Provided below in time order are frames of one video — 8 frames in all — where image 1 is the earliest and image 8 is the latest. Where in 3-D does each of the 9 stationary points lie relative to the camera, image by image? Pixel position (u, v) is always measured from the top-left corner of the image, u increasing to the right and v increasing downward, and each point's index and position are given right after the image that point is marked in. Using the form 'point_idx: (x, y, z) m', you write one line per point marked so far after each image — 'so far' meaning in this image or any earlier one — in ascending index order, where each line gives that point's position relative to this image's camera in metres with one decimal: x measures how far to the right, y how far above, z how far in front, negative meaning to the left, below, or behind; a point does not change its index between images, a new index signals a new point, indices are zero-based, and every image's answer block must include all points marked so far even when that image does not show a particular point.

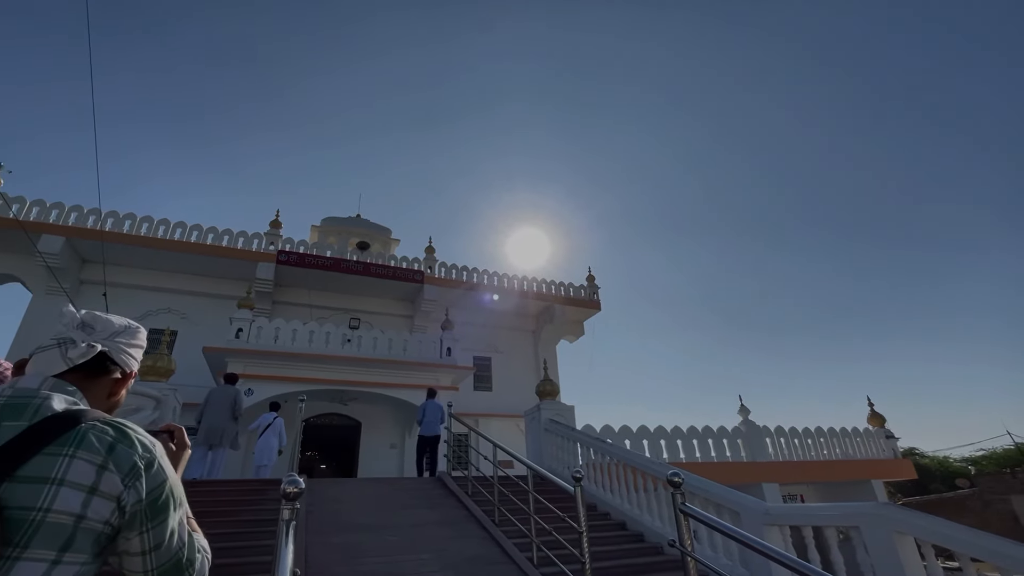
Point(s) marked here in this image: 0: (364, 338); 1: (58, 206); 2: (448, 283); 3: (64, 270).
0: (-3.2, -1.1, +10.9) m
1: (-10.0, +1.8, +11.1) m
2: (-1.8, +0.1, +13.9) m
3: (-9.8, +0.4, +11.1) m
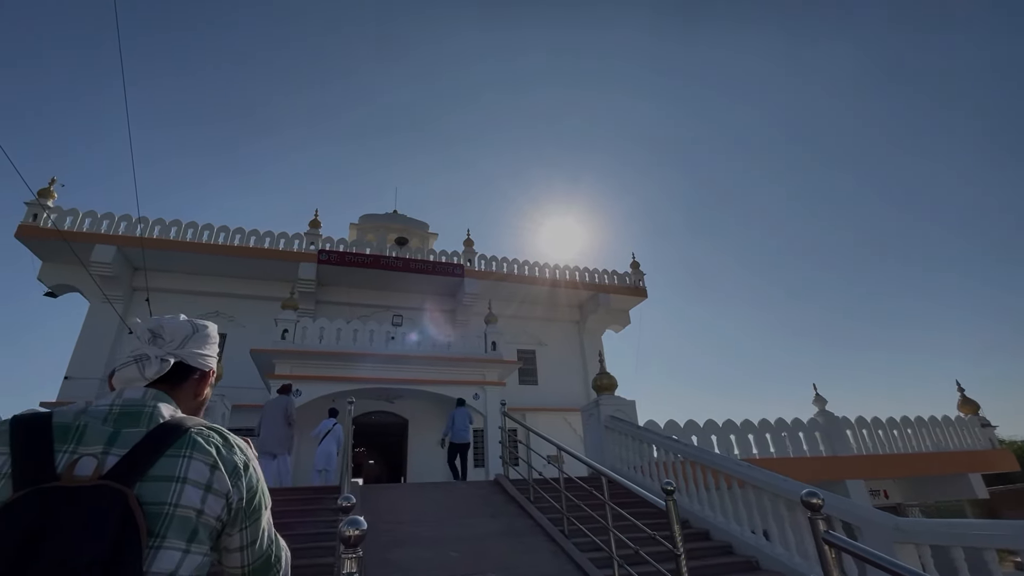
0: (-2.2, -1.0, +10.7) m
1: (-9.1, +1.6, +11.4) m
2: (-0.6, +0.3, +13.6) m
3: (-8.9, +0.2, +11.4) m
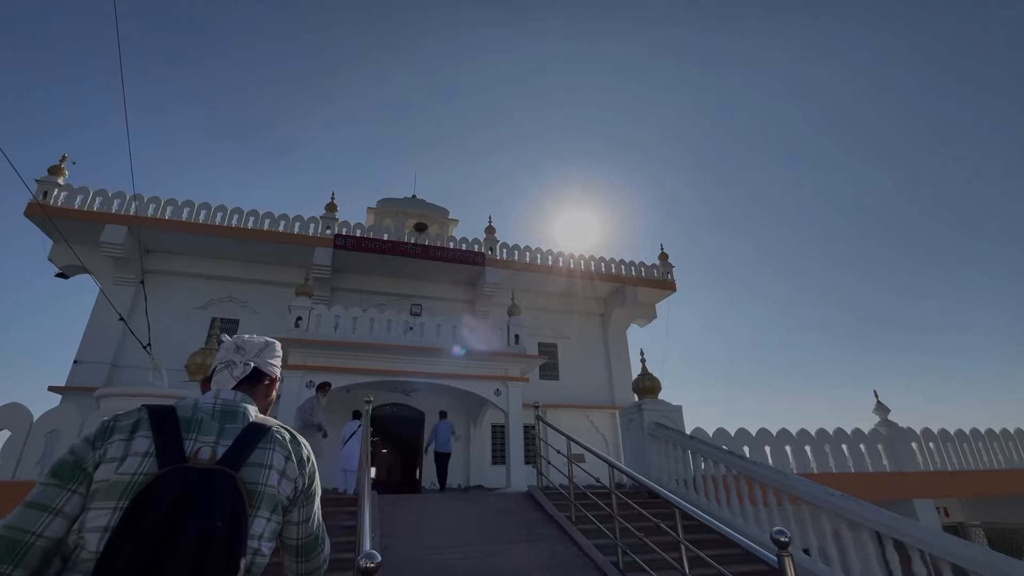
0: (-1.7, -0.7, +10.1) m
1: (-8.5, +2.0, +10.9) m
2: (0.0, +0.6, +13.0) m
3: (-8.3, +0.6, +11.0) m
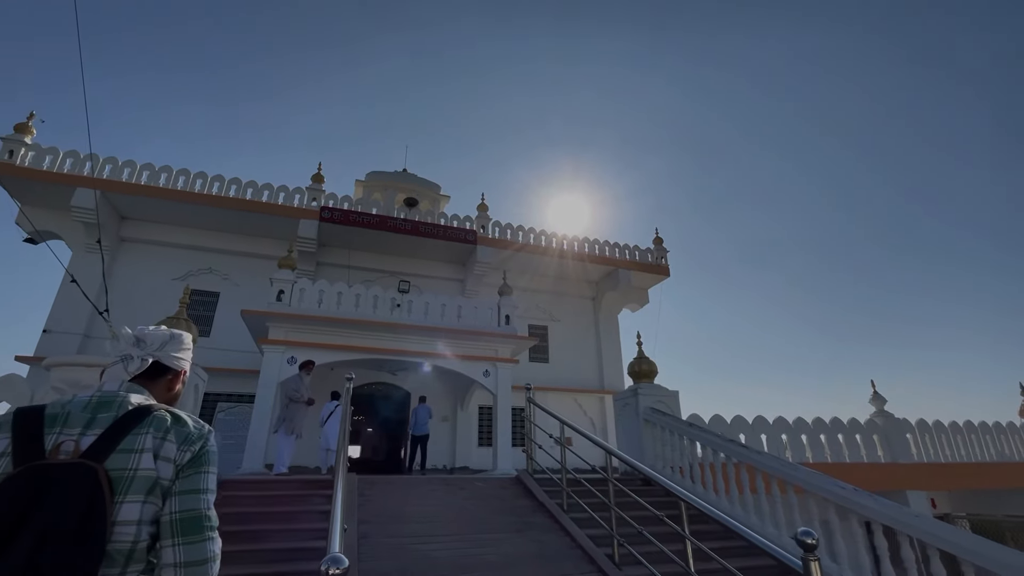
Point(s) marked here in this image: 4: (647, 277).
0: (-1.9, -0.3, +9.8) m
1: (-8.6, +2.7, +10.4) m
2: (-0.2, +1.1, +12.6) m
3: (-8.5, +1.3, +10.5) m
4: (+3.8, +0.3, +14.3) m
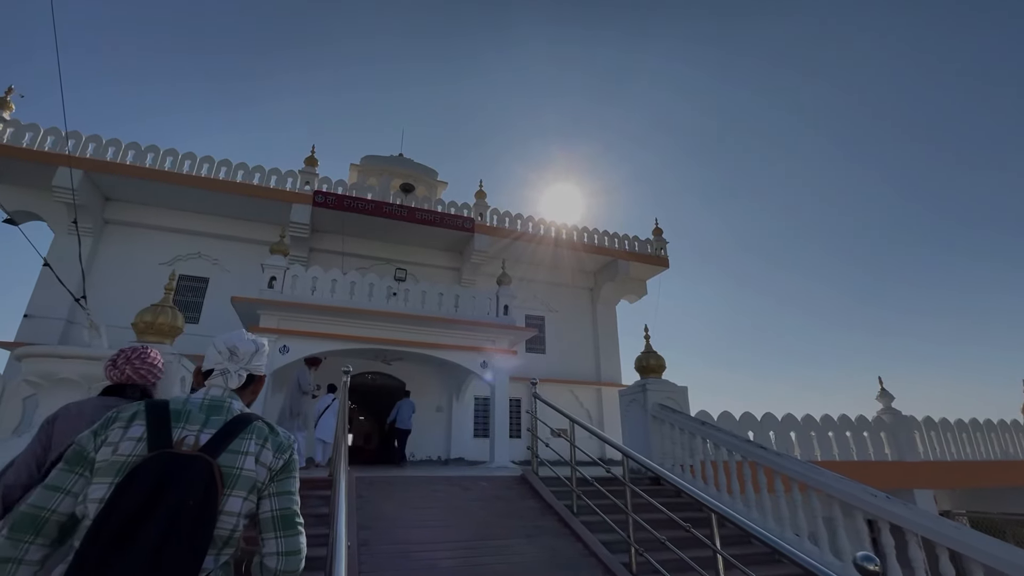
0: (-1.9, -0.1, +9.5) m
1: (-8.6, +3.0, +10.0) m
2: (-0.3, +1.4, +12.4) m
3: (-8.5, +1.6, +10.1) m
4: (+3.7, +0.5, +14.1) m
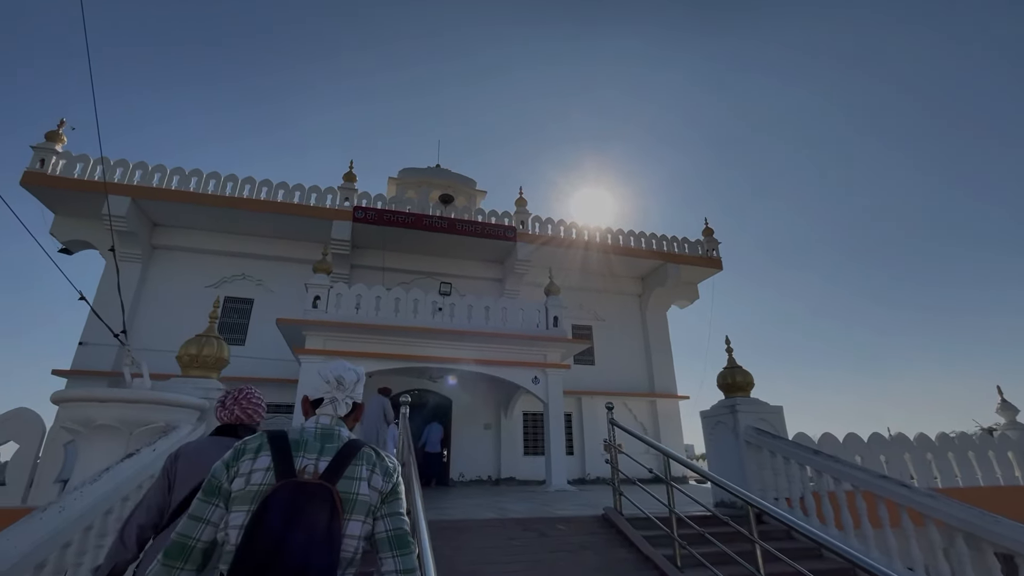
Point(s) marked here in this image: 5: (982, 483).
0: (-1.0, -0.3, +9.2) m
1: (-7.8, +2.5, +10.1) m
2: (+0.8, +1.1, +11.9) m
3: (-7.6, +1.1, +10.2) m
4: (+4.9, +0.4, +13.3) m
5: (+4.8, -2.0, +5.2) m
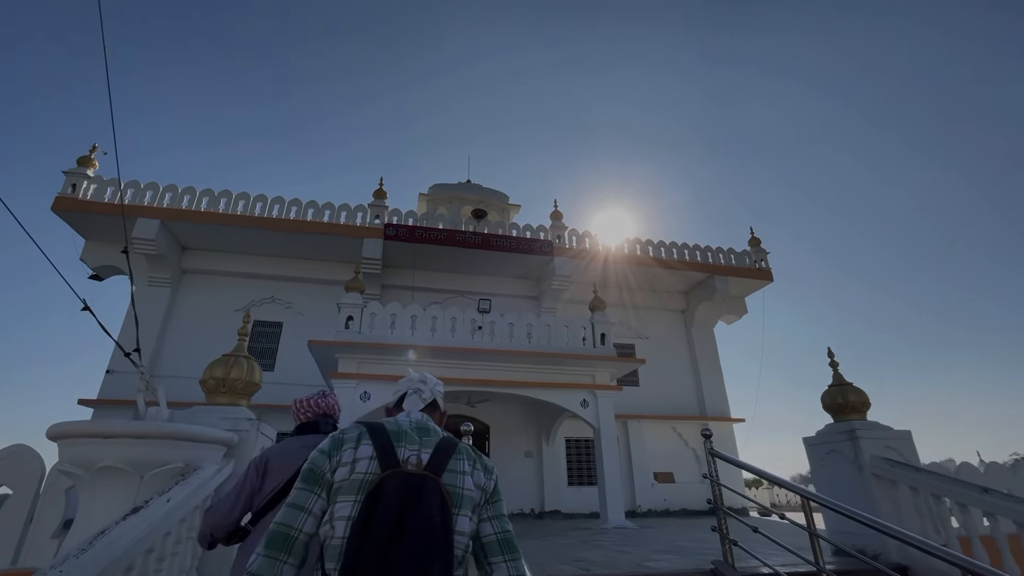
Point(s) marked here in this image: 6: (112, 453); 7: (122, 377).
0: (-0.2, -0.6, +8.5) m
1: (-7.0, +2.0, +9.9) m
2: (+1.6, +0.8, +11.3) m
3: (-6.8, +0.6, +9.9) m
4: (+5.8, +0.1, +12.5) m
5: (+5.4, -2.0, +4.3) m
6: (-1.9, -0.8, +2.4) m
7: (-7.1, -1.6, +9.2) m
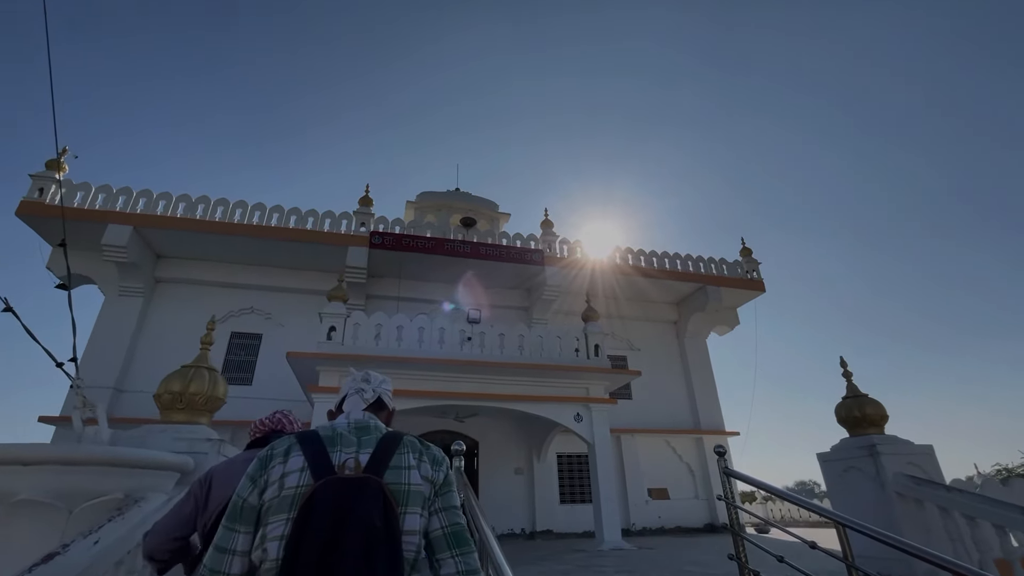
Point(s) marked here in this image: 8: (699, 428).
0: (-0.4, -0.8, +8.2) m
1: (-7.2, +1.8, +9.4) m
2: (+1.4, +0.5, +11.0) m
3: (-7.0, +0.4, +9.4) m
4: (+5.5, -0.2, +12.4) m
5: (+5.4, -2.0, +4.1) m
6: (-1.9, -0.8, +2.0) m
7: (-7.3, -1.8, +8.7) m
8: (+4.2, -3.1, +11.4) m
